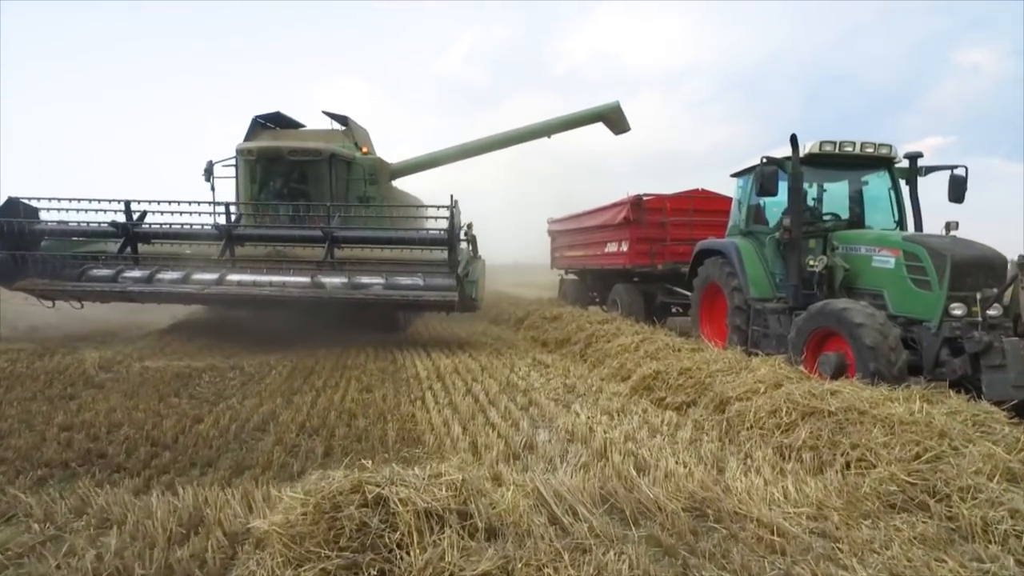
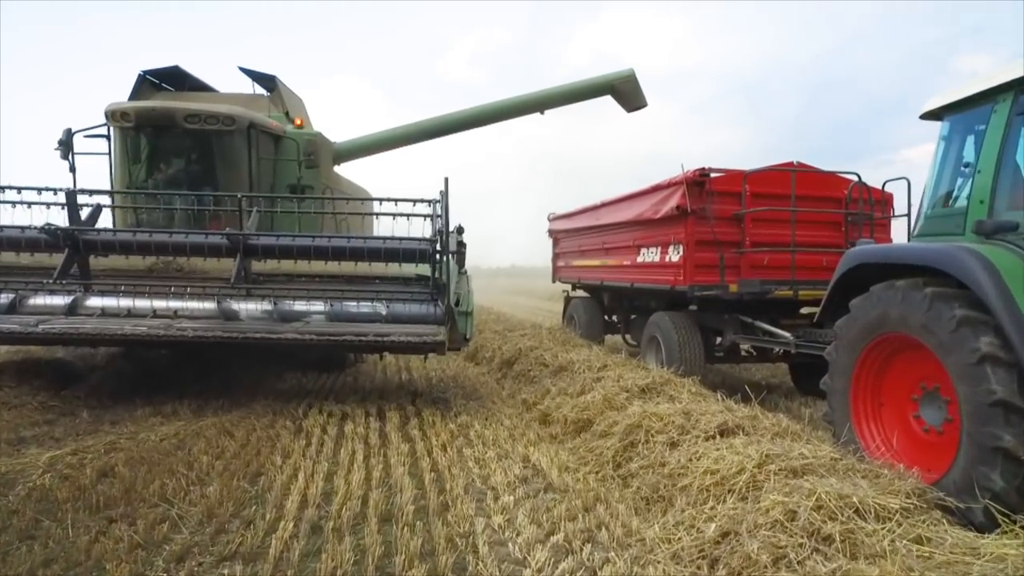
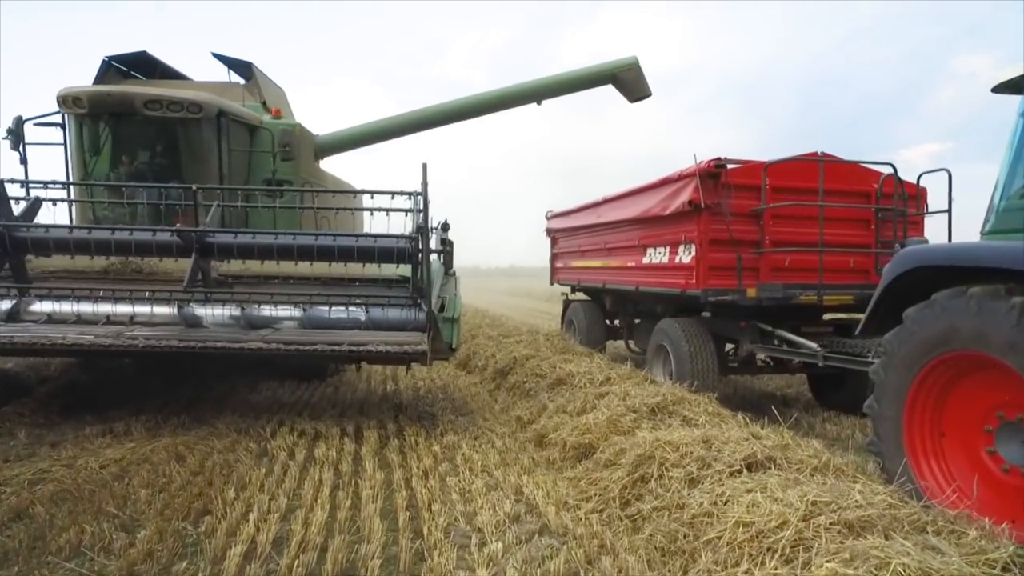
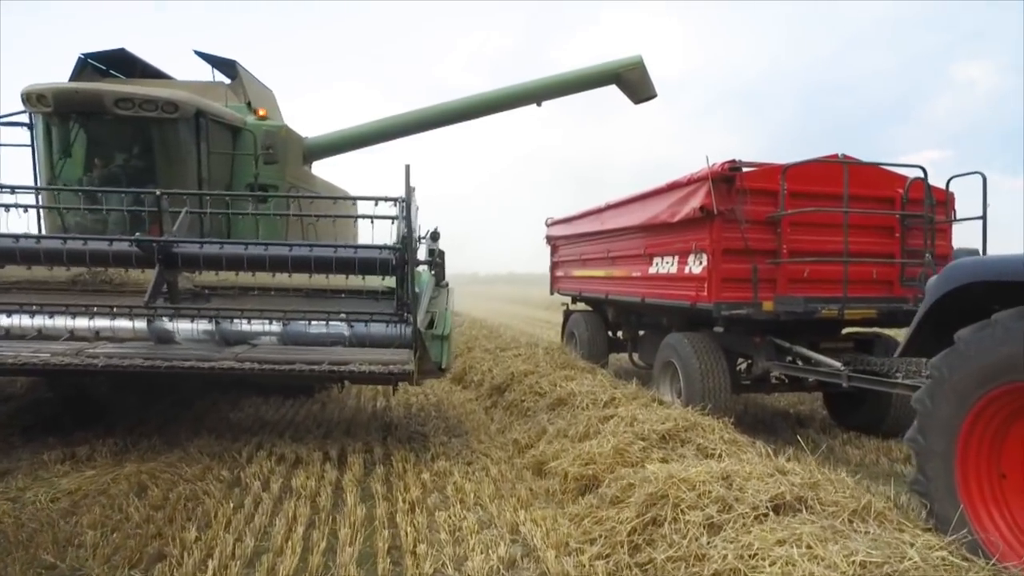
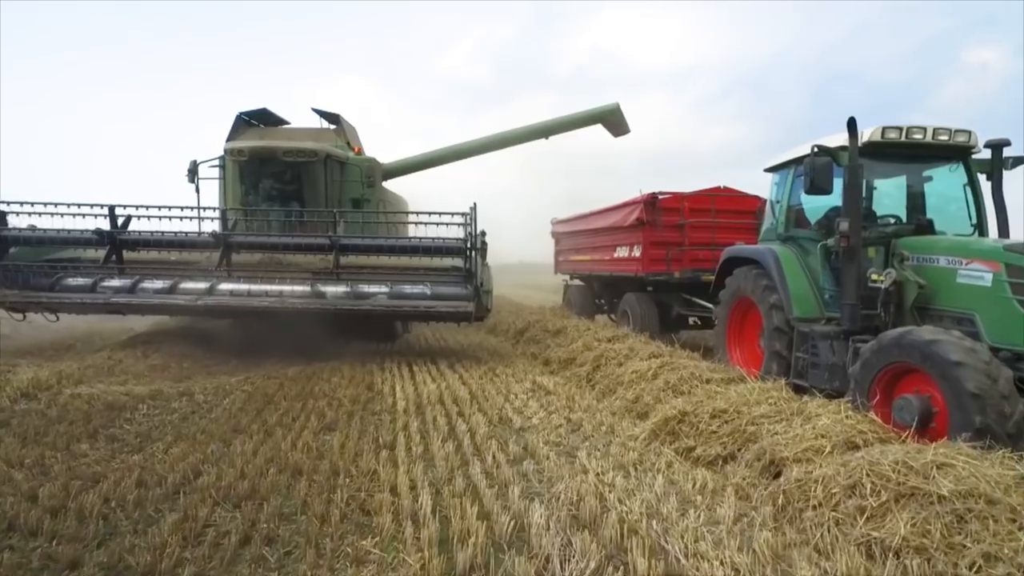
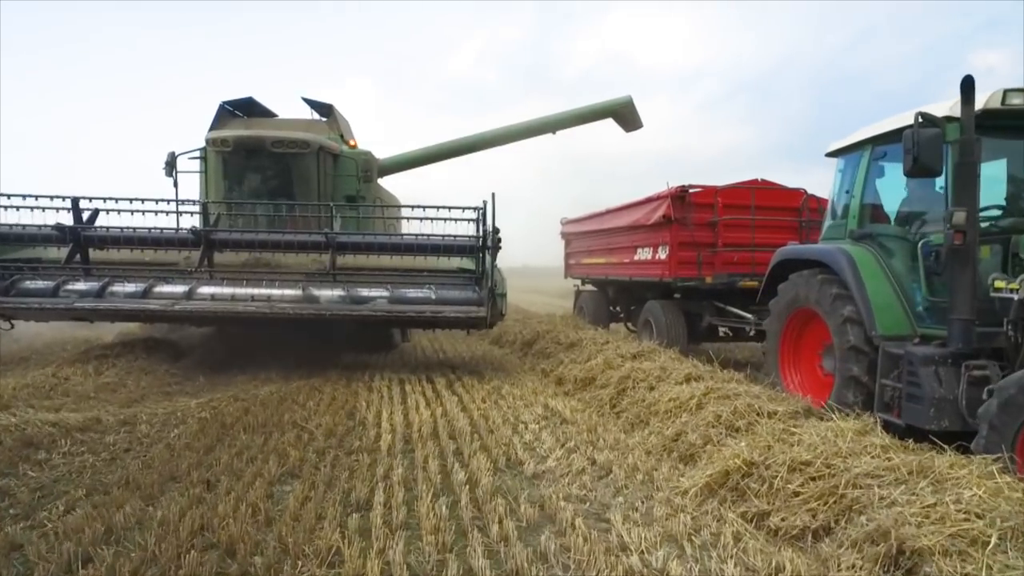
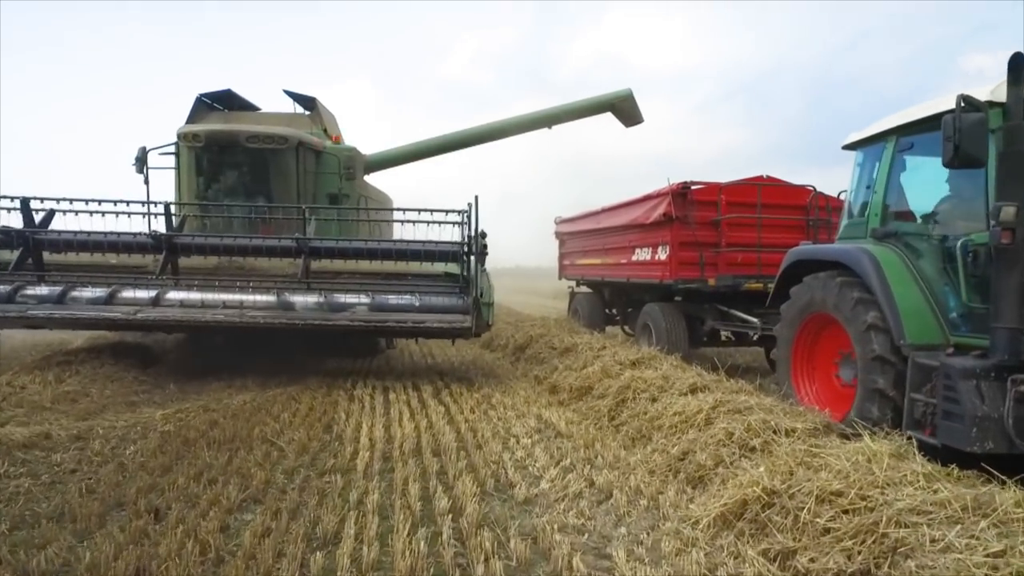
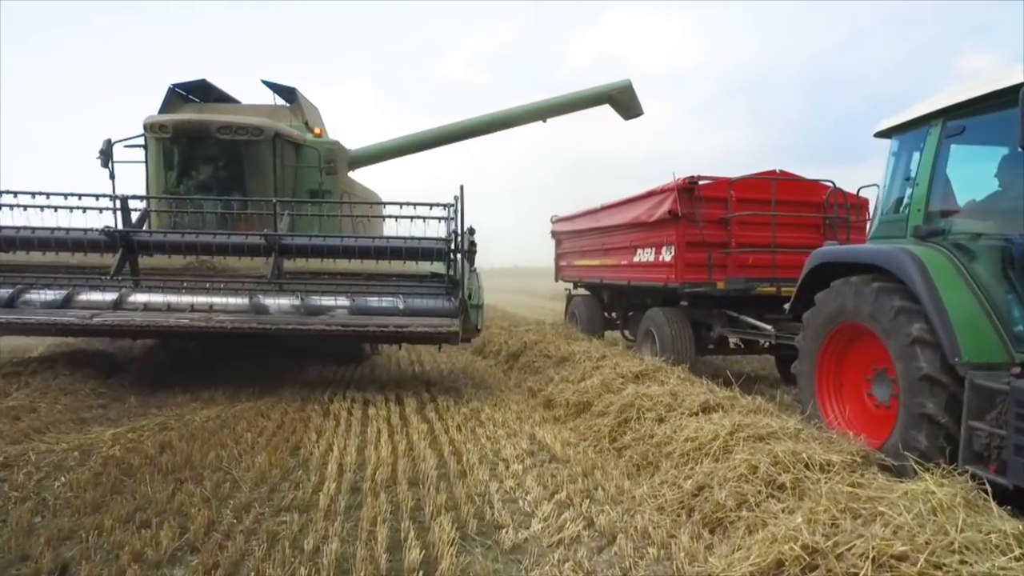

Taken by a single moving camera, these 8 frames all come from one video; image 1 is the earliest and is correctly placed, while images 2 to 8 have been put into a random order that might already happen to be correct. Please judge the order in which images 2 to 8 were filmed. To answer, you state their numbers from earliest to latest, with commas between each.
5, 6, 7, 8, 2, 3, 4
